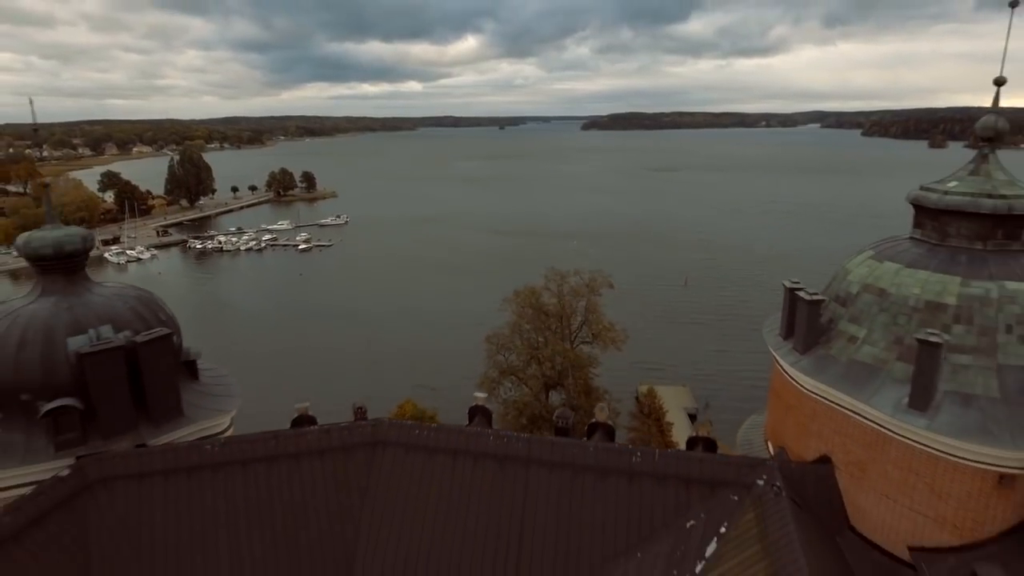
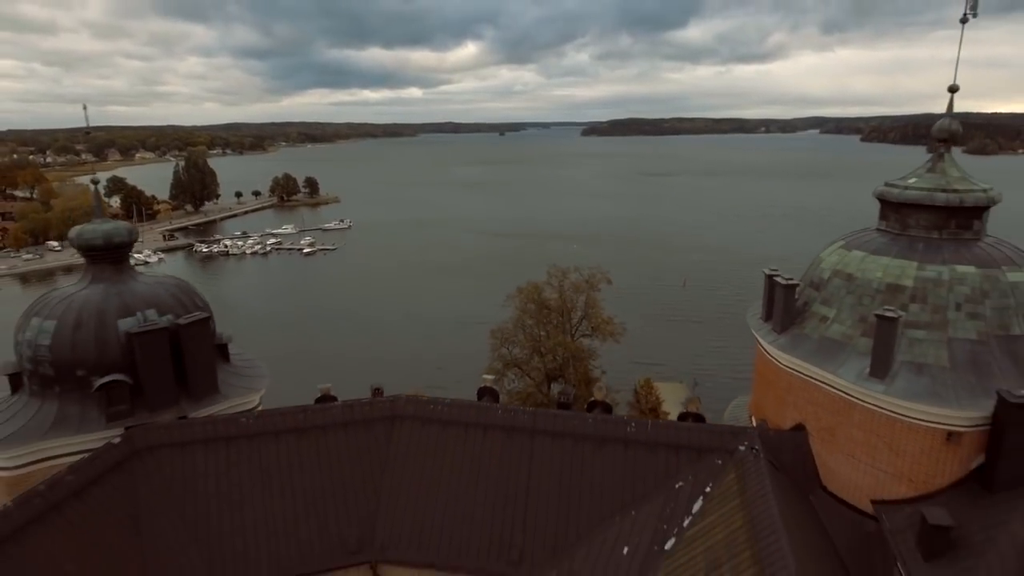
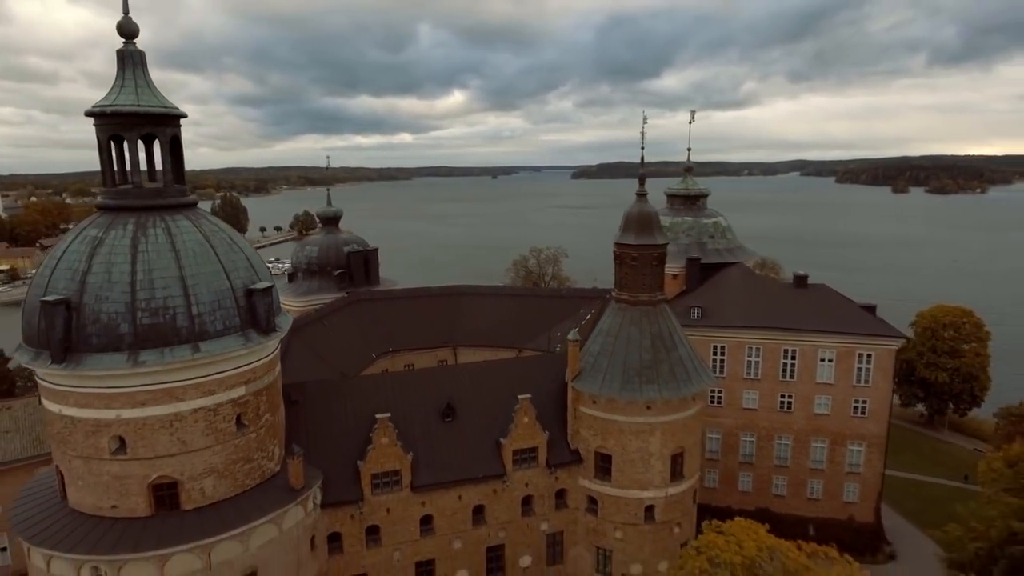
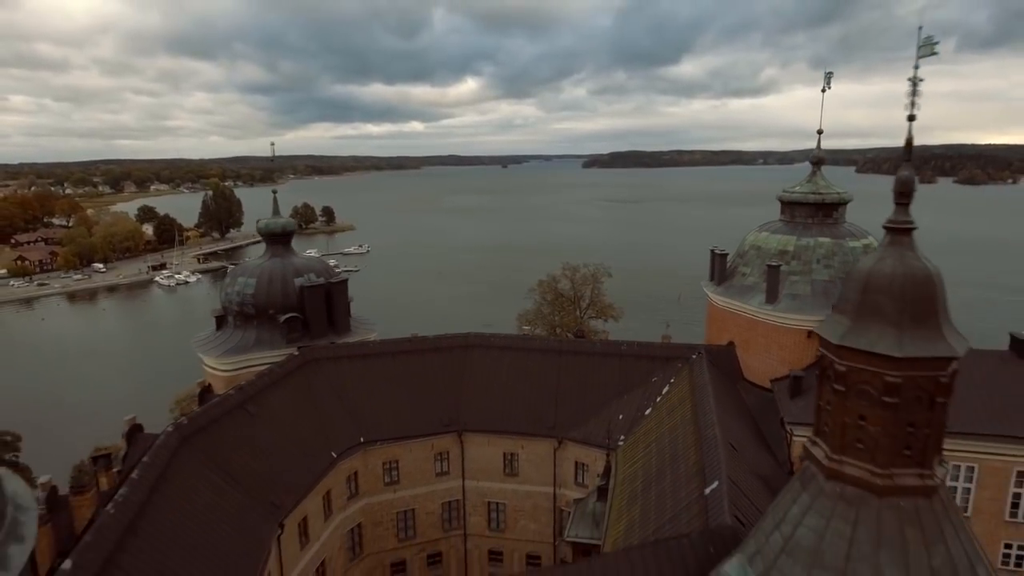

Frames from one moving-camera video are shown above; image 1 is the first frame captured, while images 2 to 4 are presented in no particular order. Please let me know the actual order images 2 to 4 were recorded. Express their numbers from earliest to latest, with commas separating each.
2, 4, 3
